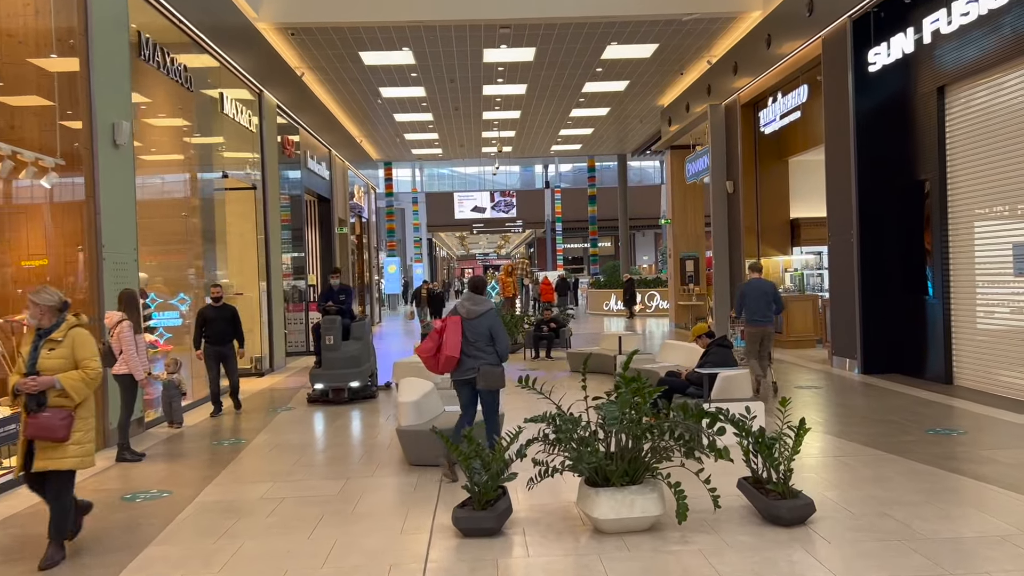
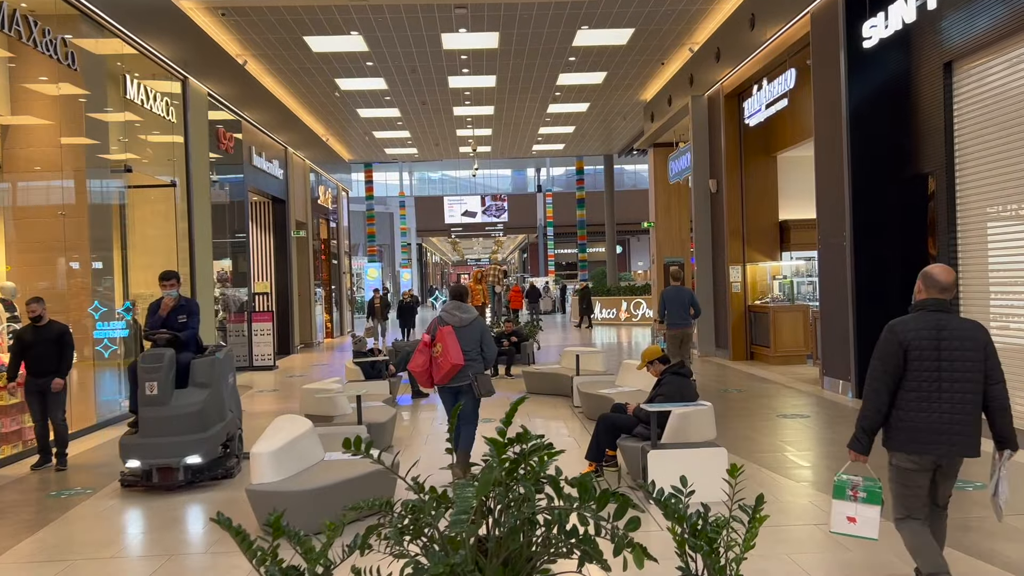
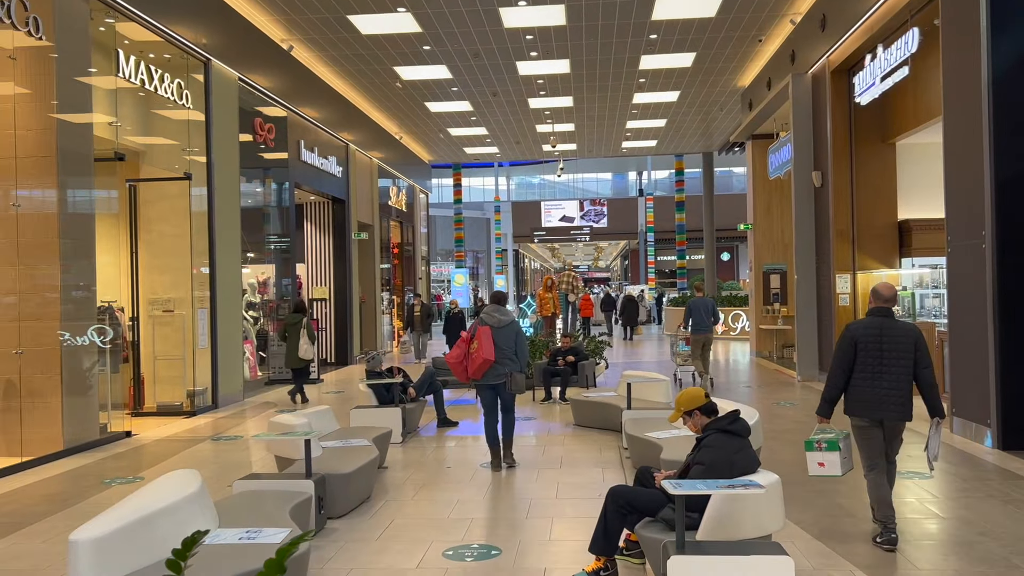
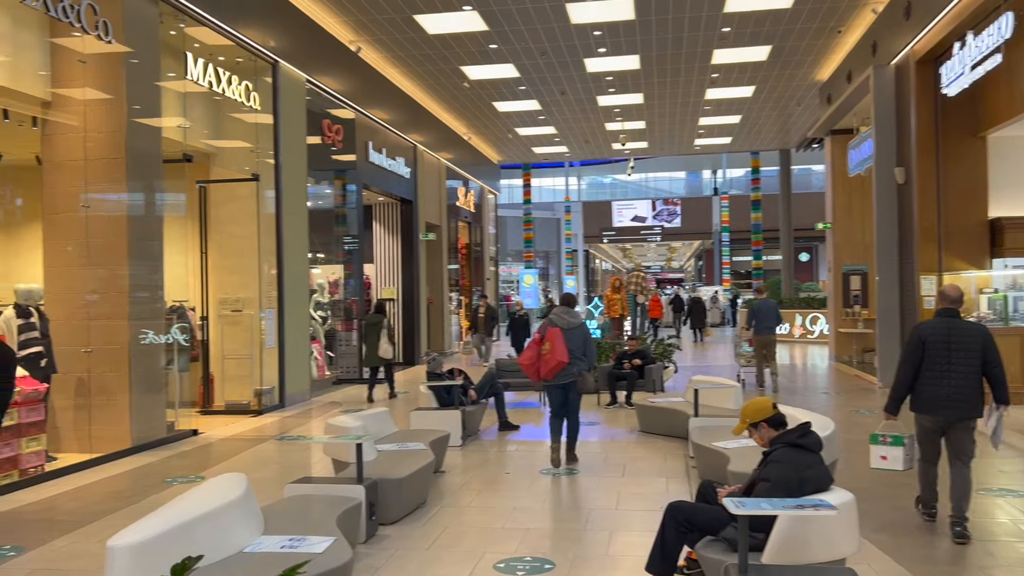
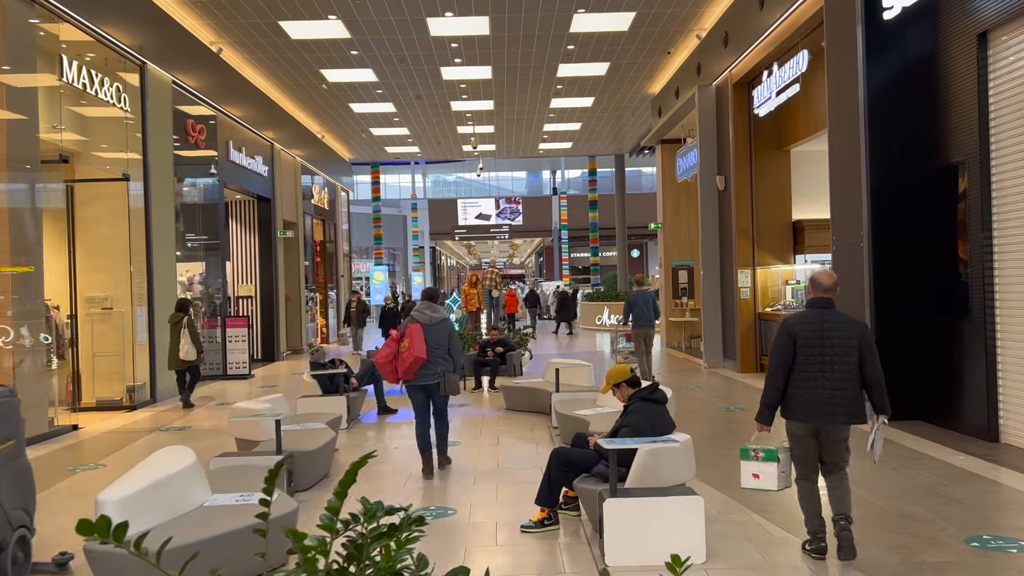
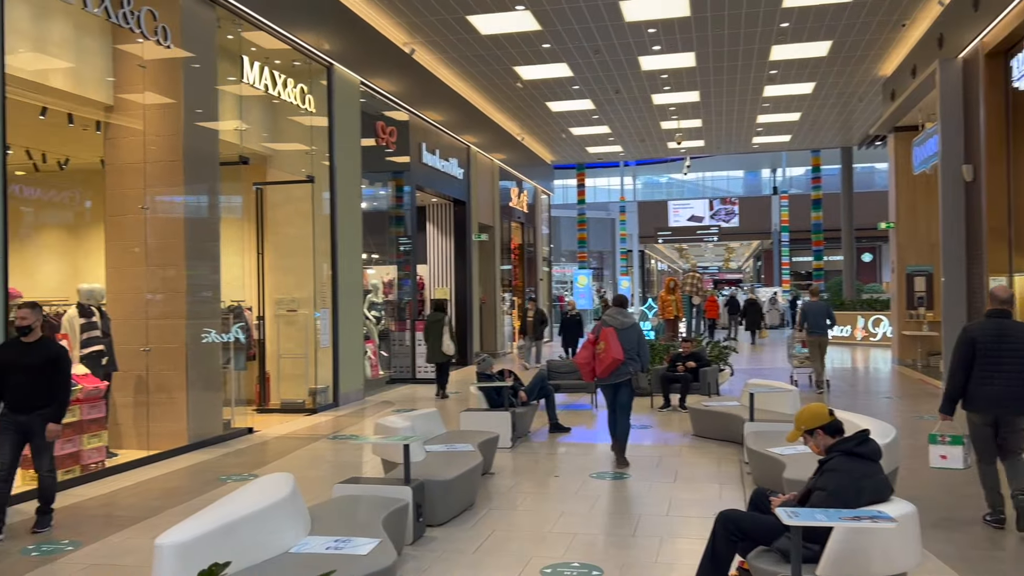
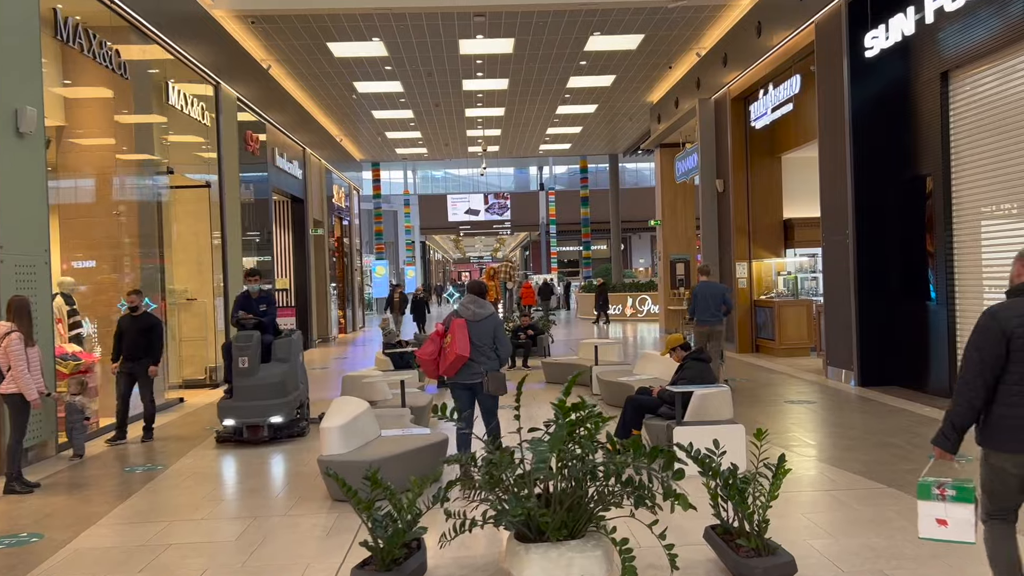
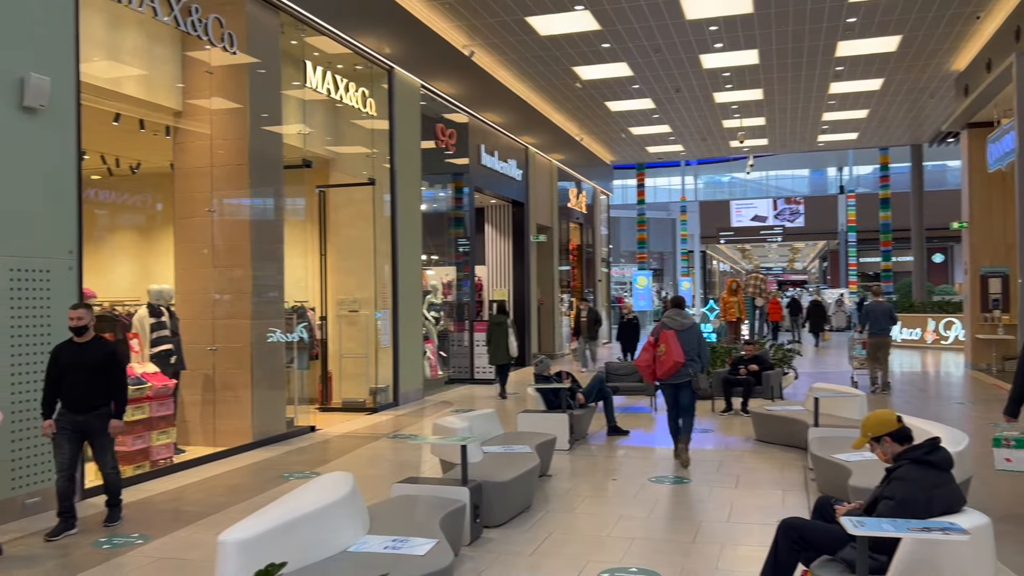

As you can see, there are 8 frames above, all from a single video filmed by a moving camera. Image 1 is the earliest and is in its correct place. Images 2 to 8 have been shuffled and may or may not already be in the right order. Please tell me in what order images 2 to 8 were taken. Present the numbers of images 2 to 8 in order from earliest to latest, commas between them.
7, 2, 5, 3, 4, 6, 8
